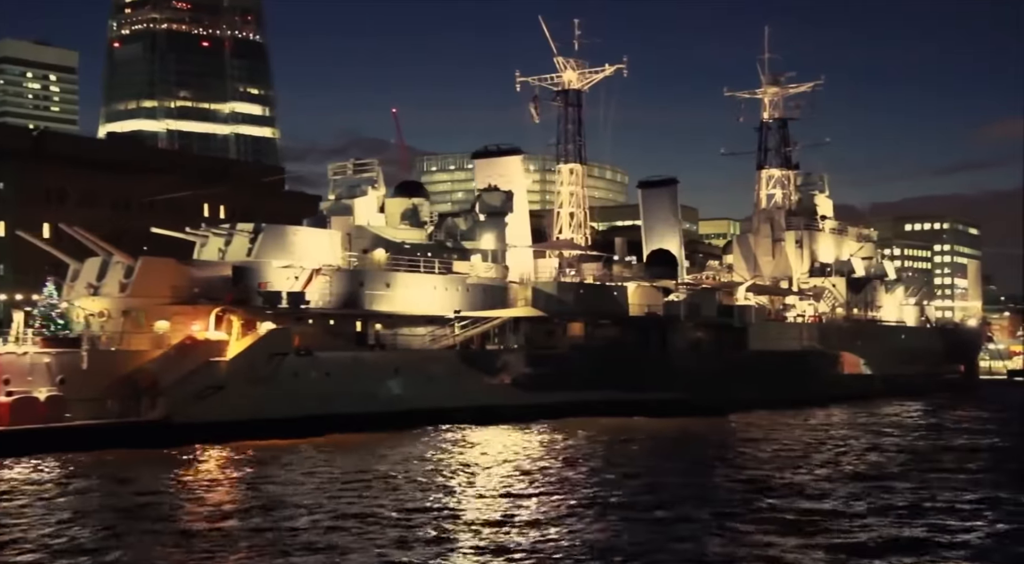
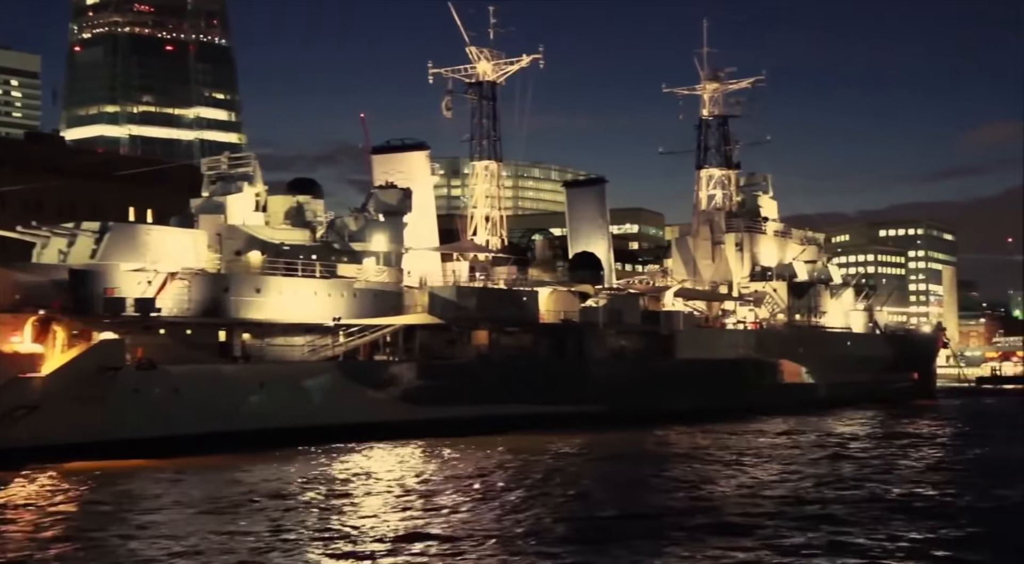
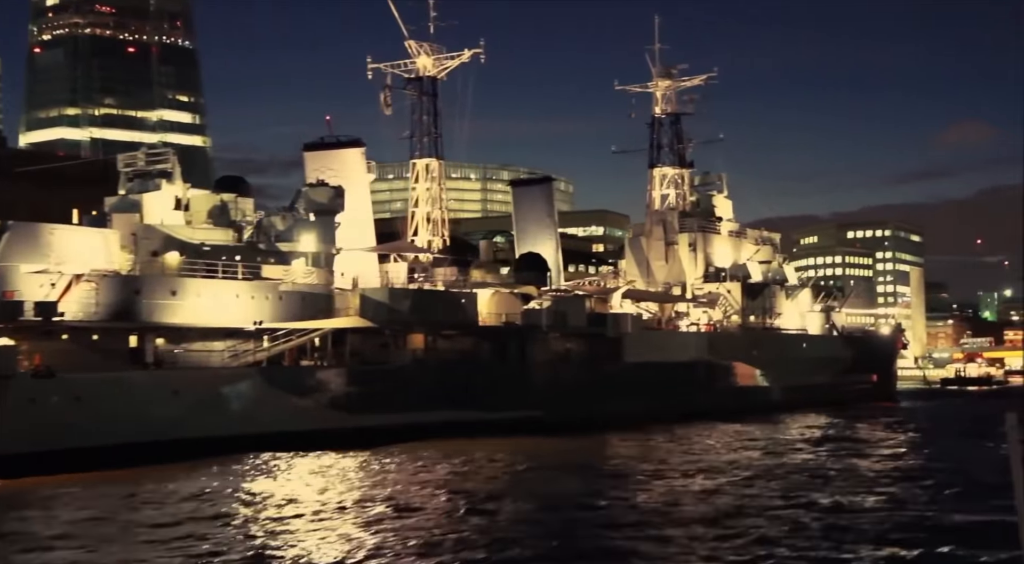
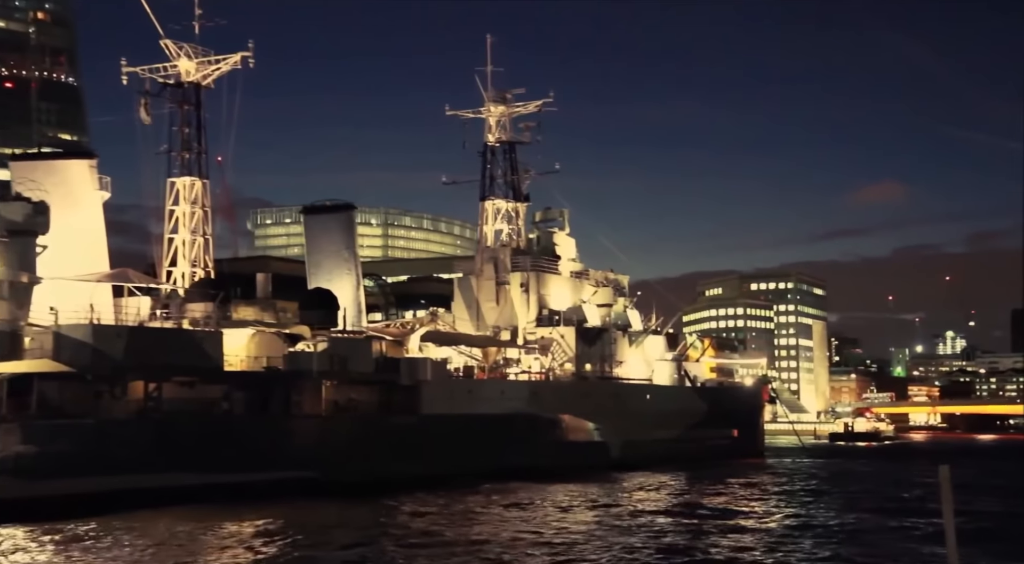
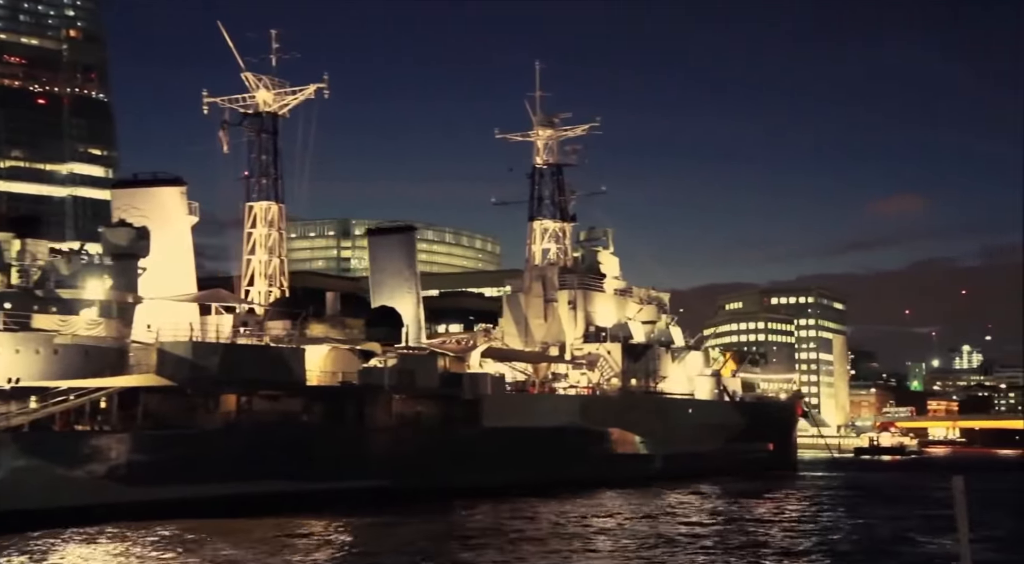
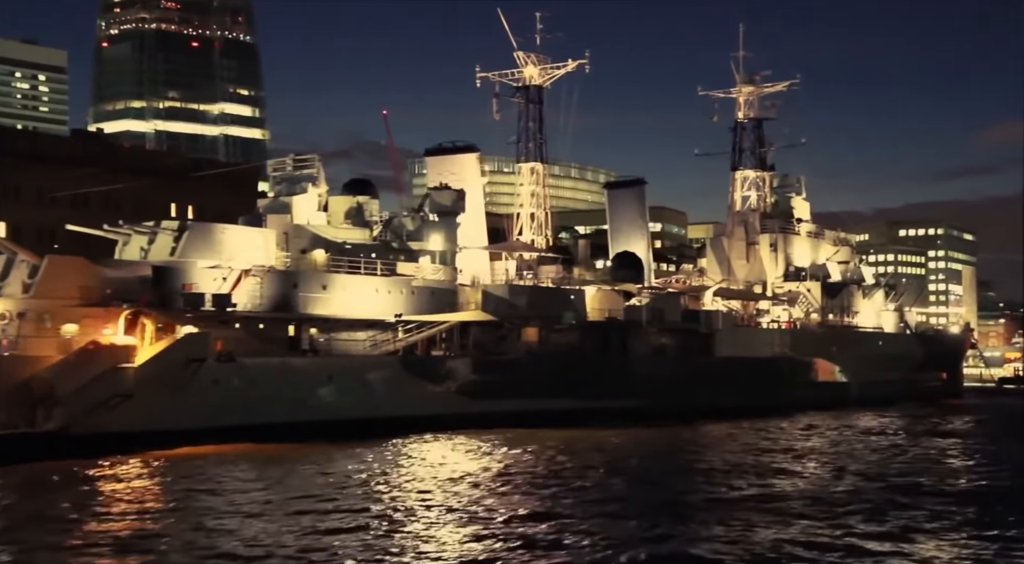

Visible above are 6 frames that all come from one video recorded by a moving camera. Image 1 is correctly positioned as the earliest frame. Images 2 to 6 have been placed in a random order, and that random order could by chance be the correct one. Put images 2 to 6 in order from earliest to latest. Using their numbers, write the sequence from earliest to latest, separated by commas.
6, 2, 3, 5, 4
